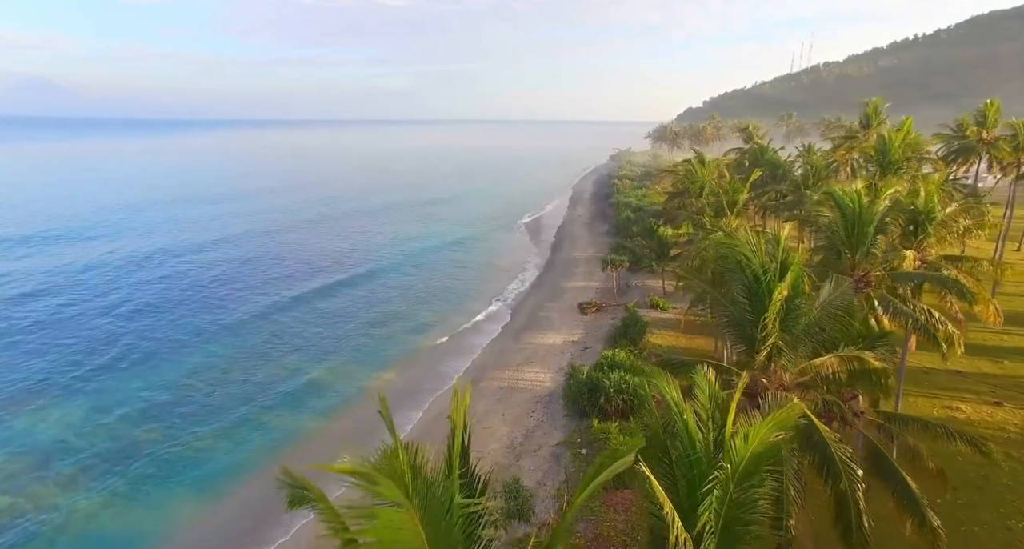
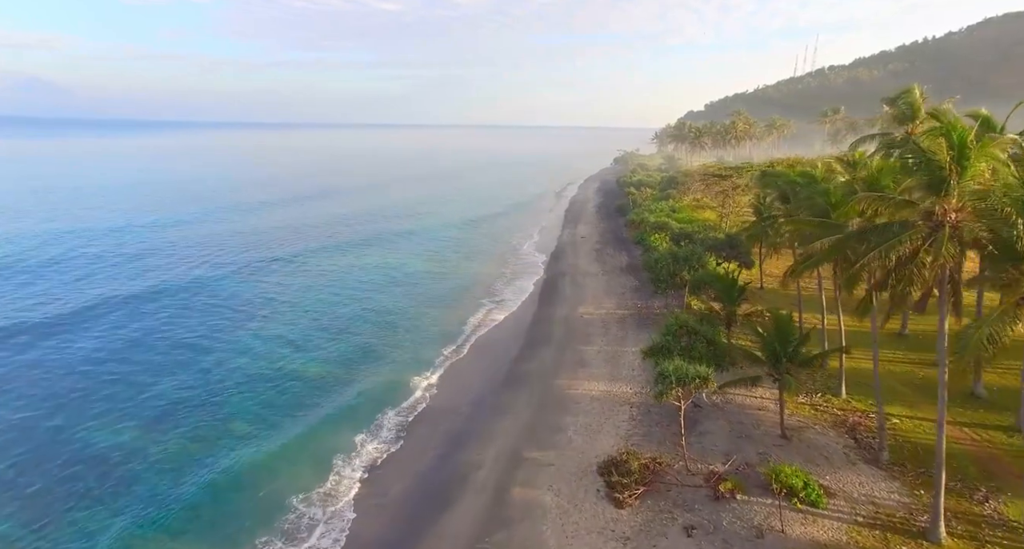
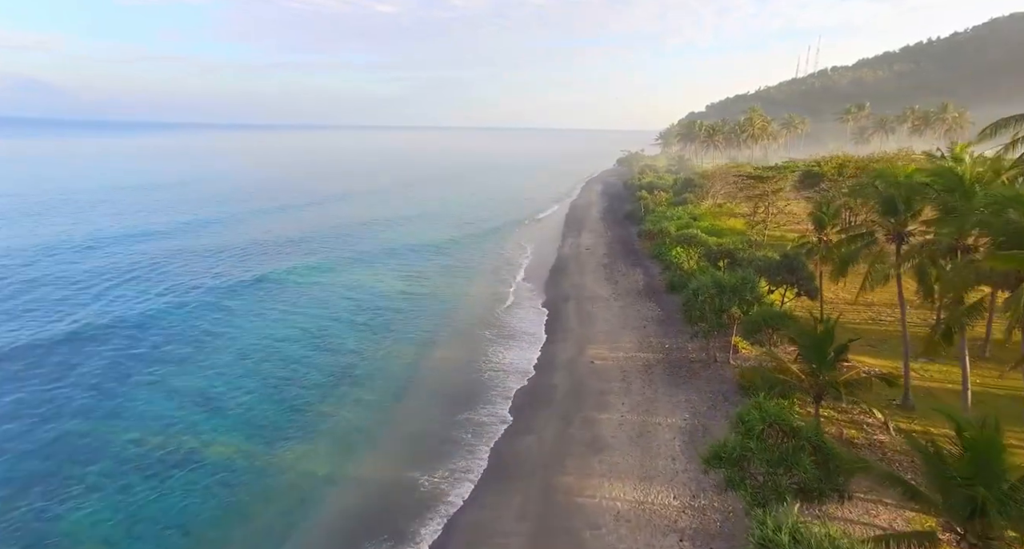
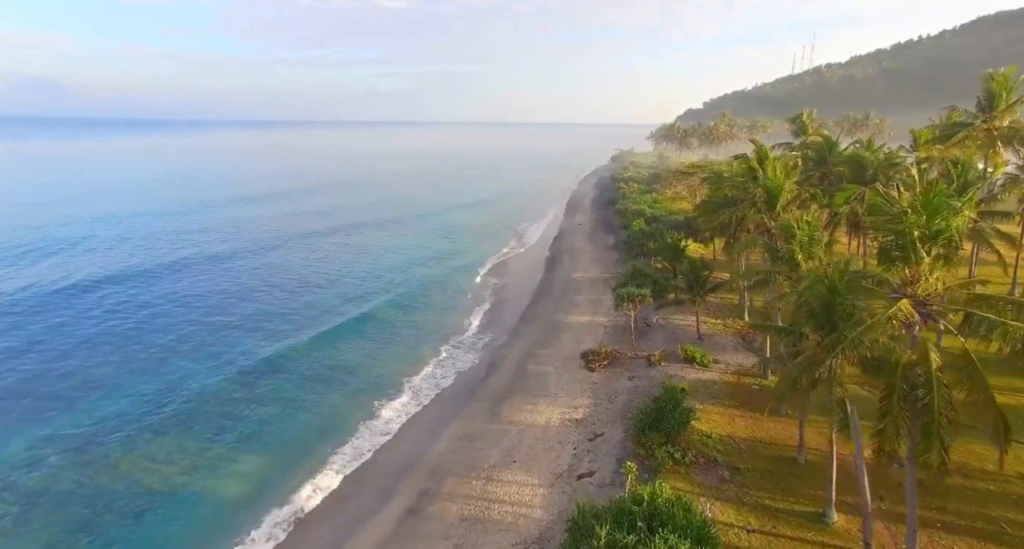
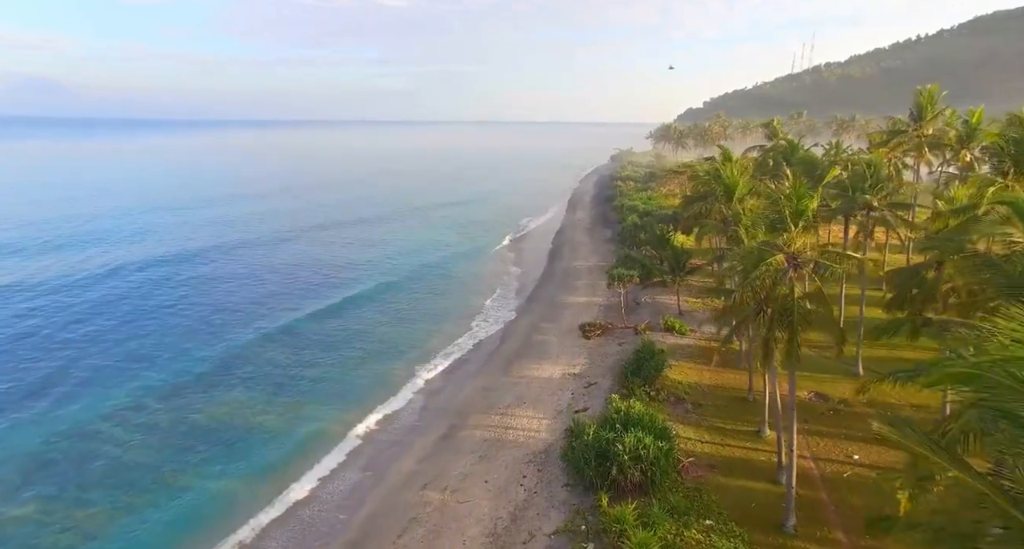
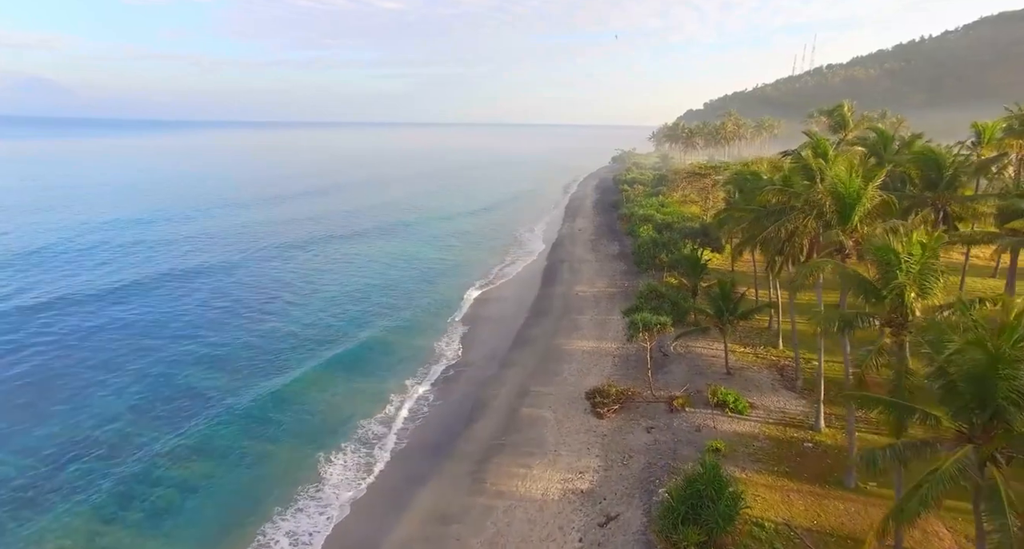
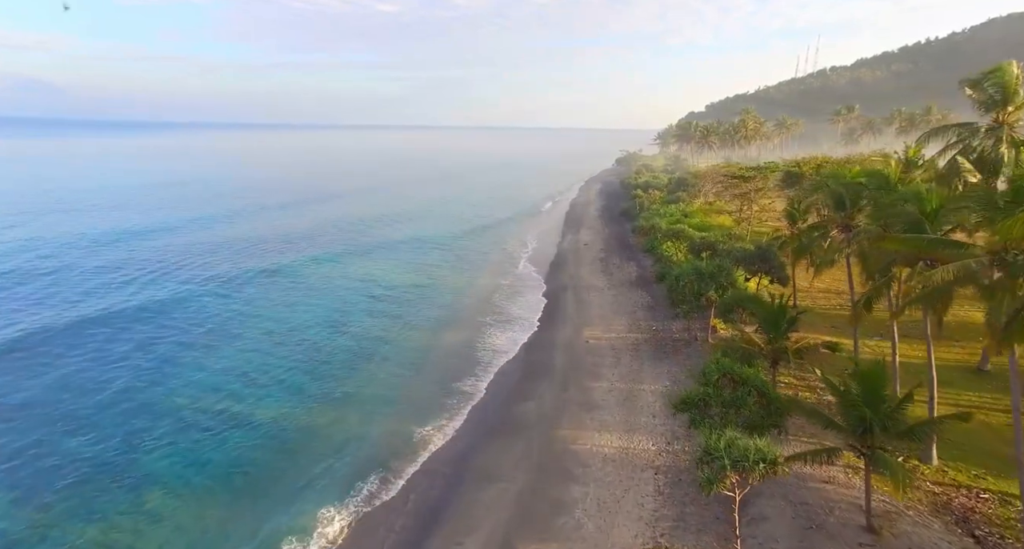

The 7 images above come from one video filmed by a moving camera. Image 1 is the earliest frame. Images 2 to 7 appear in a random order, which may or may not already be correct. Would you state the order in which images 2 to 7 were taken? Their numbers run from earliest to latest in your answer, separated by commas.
5, 4, 6, 2, 7, 3
